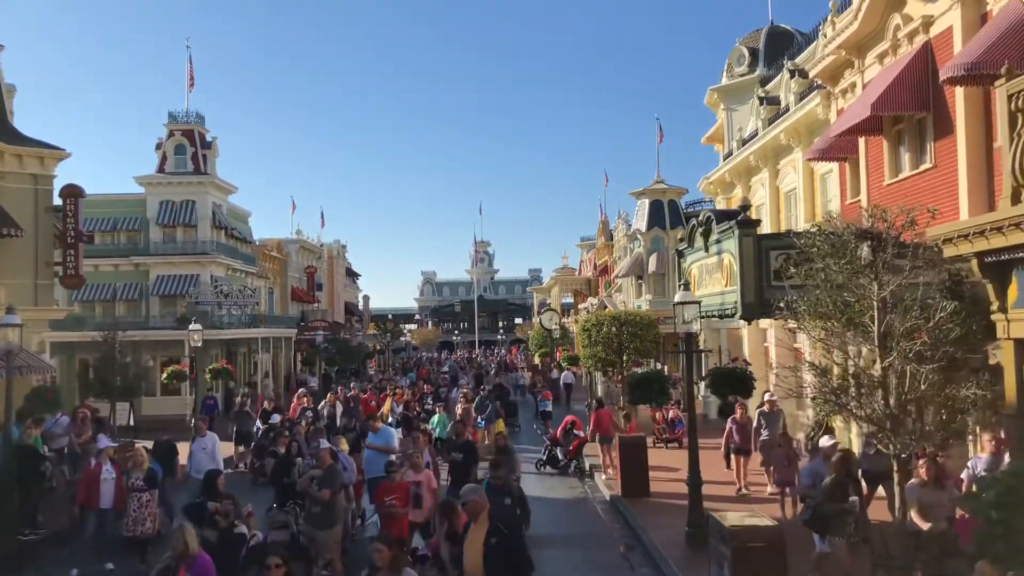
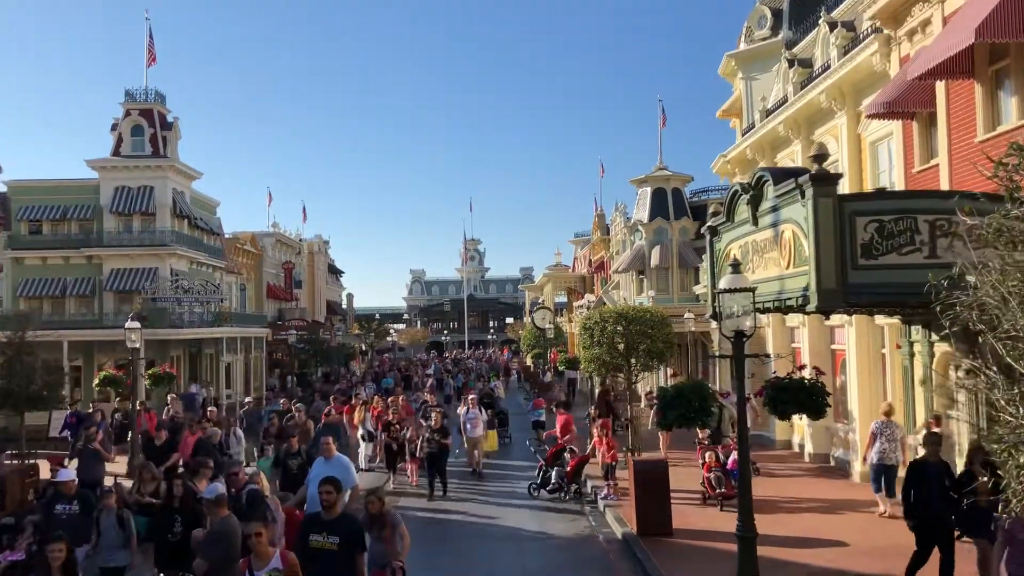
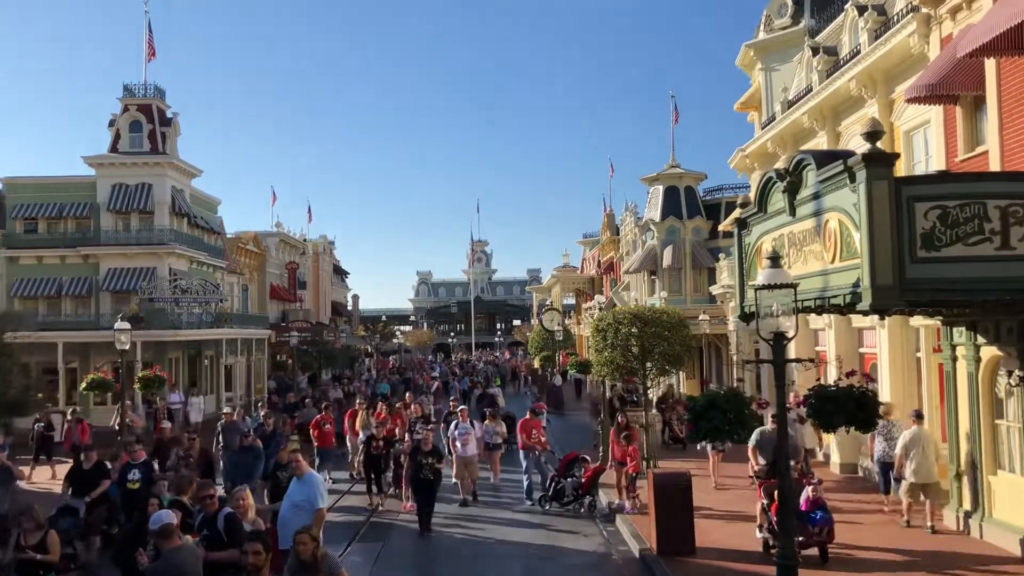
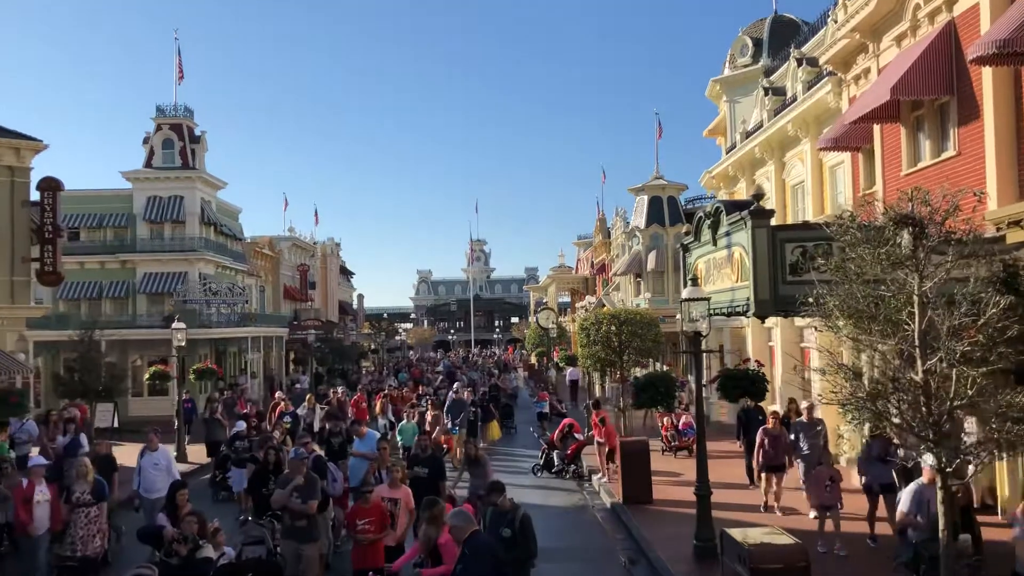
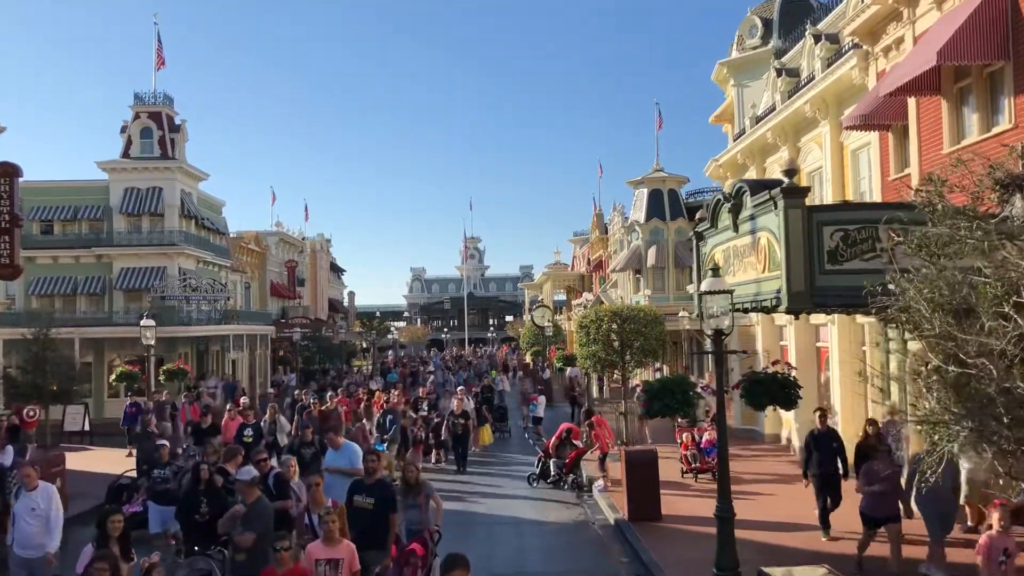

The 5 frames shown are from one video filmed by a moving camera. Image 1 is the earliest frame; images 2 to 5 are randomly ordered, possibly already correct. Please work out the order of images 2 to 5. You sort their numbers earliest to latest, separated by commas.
4, 5, 2, 3
